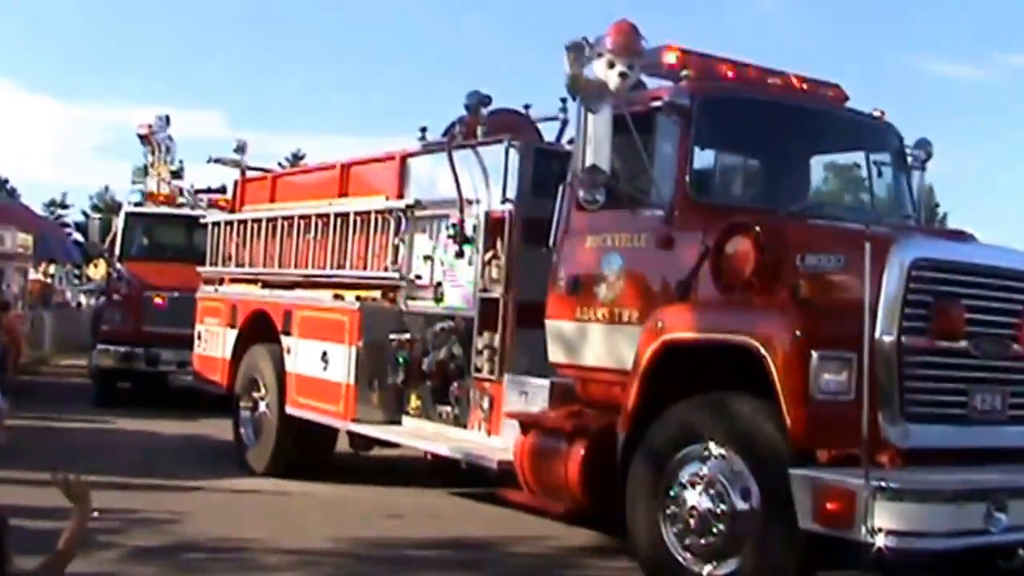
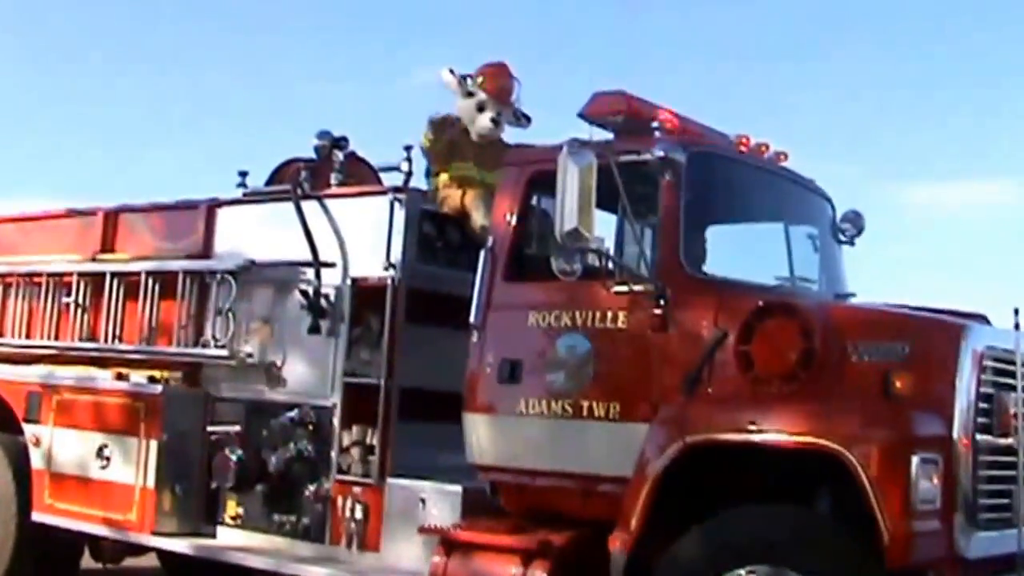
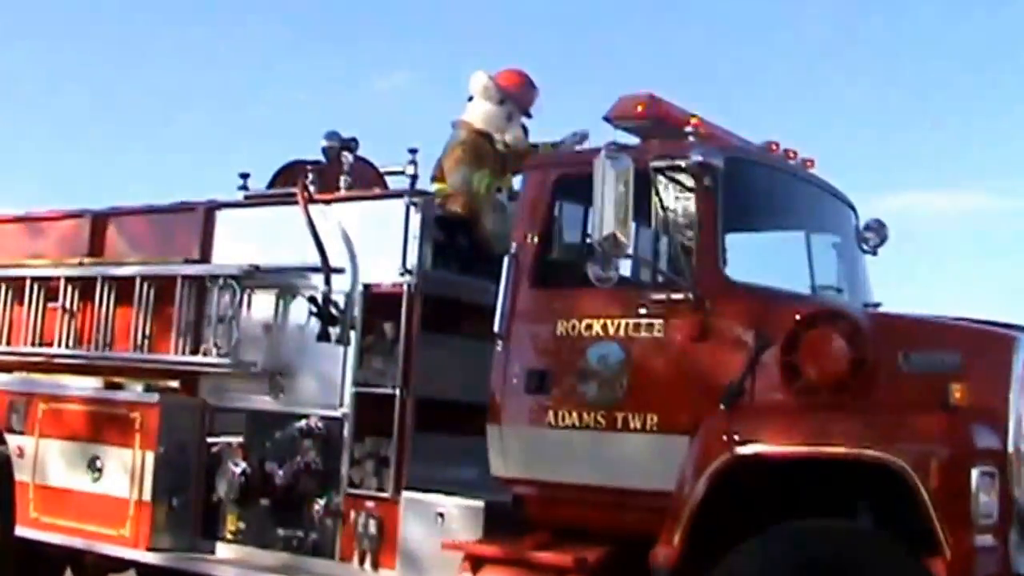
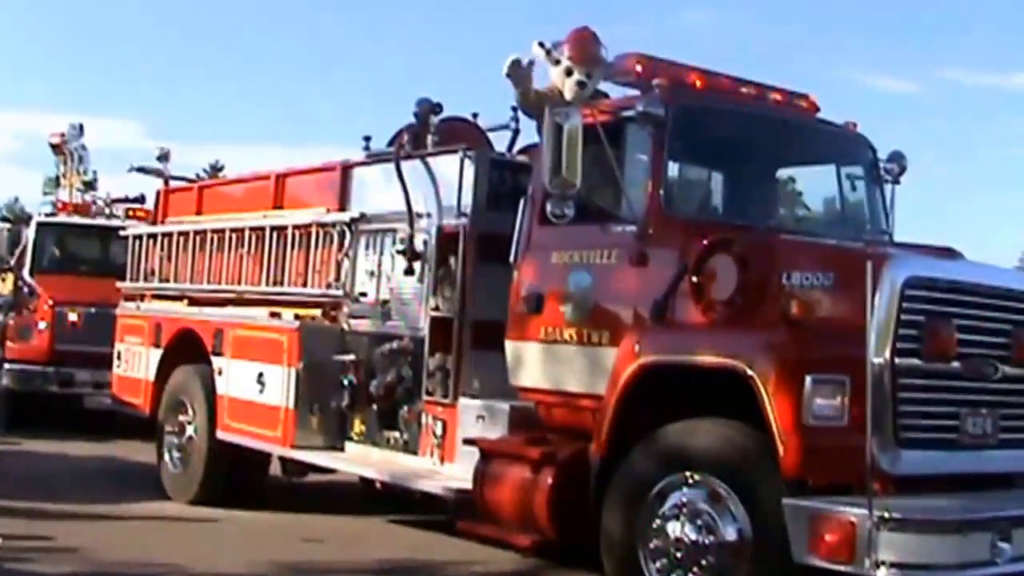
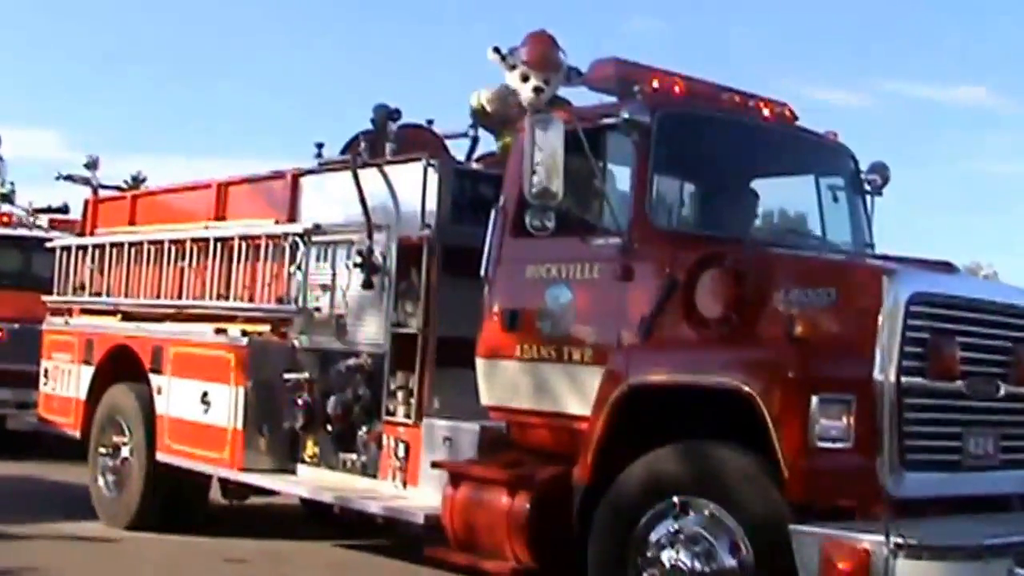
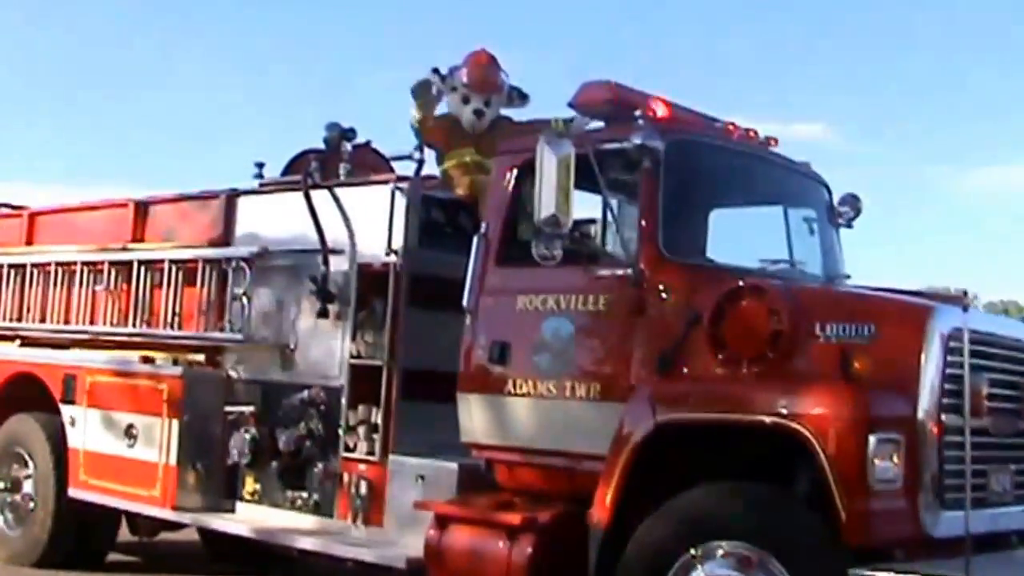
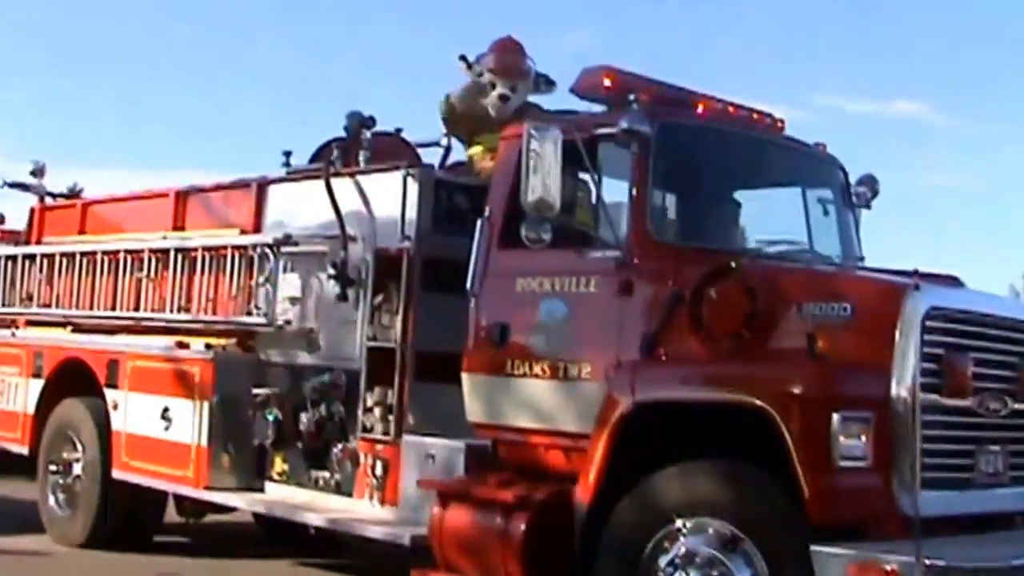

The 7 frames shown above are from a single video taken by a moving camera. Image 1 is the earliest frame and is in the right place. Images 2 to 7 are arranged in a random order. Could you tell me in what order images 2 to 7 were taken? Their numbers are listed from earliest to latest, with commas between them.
4, 5, 7, 6, 2, 3
